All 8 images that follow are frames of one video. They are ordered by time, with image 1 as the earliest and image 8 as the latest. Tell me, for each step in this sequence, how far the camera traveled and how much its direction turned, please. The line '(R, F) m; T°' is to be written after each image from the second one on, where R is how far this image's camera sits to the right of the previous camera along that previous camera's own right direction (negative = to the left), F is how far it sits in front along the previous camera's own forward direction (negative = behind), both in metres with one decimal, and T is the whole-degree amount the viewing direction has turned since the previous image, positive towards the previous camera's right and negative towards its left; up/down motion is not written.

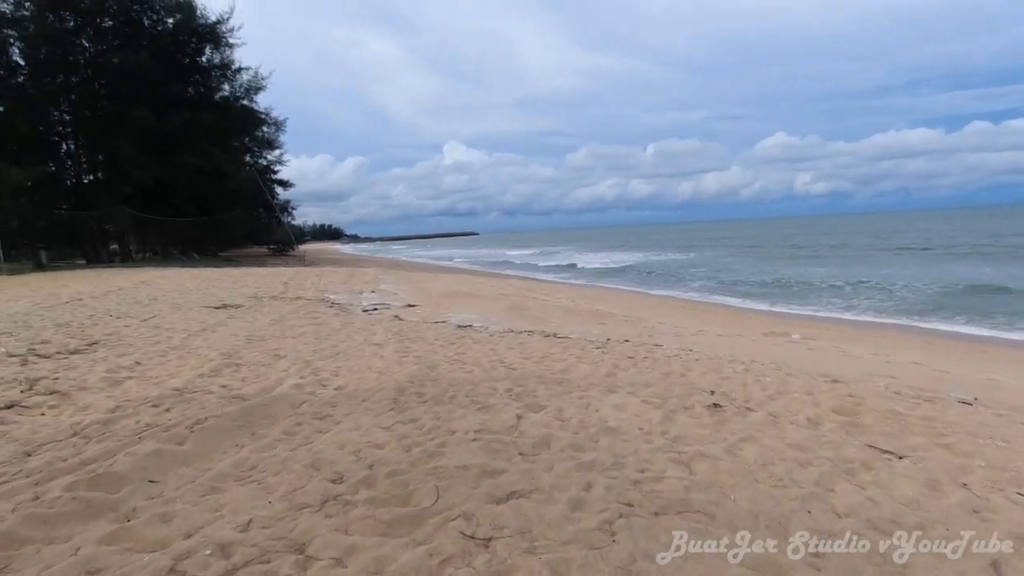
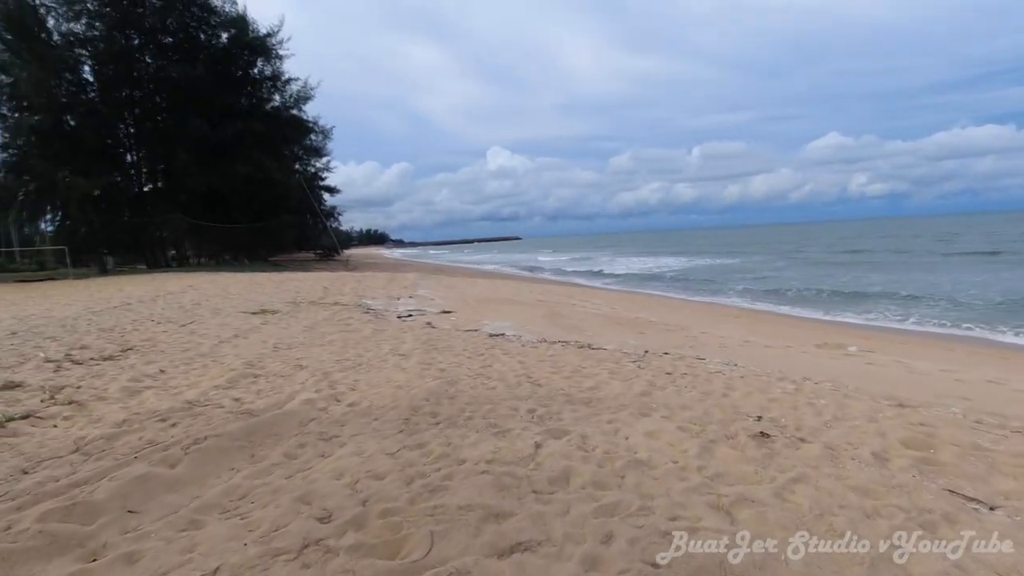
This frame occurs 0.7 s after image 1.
(+0.1, +0.3) m; -4°
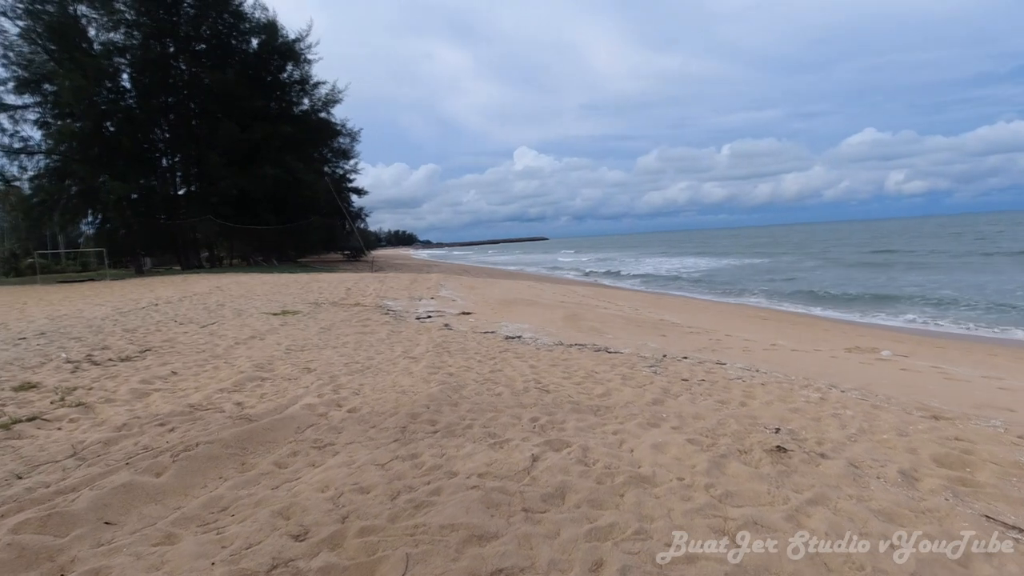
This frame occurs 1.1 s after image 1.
(+0.2, +0.2) m; -3°
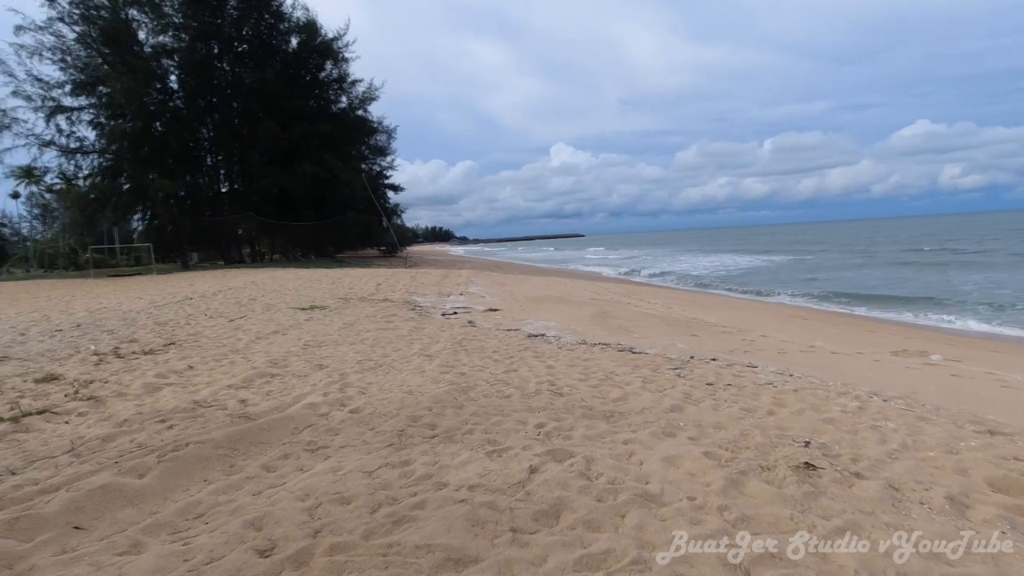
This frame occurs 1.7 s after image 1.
(+0.2, +0.2) m; -4°
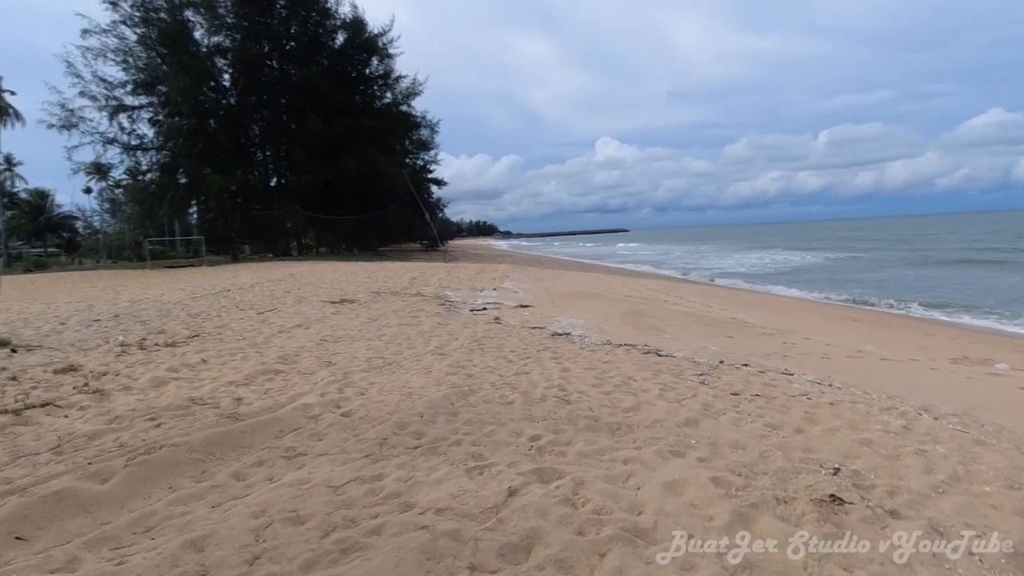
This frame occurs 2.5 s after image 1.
(+0.3, +0.3) m; -4°
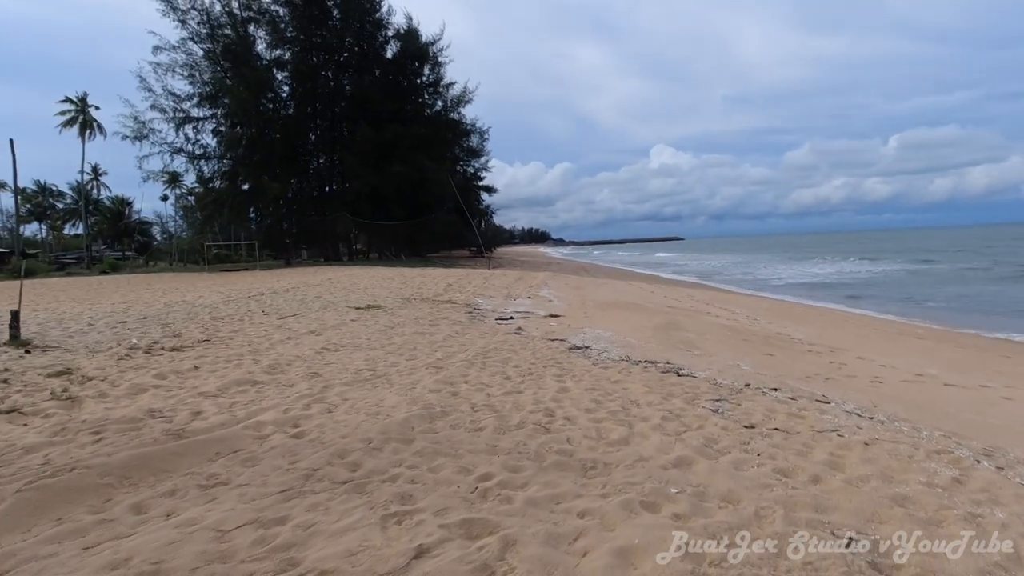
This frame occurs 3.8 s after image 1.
(+0.5, +0.5) m; -5°
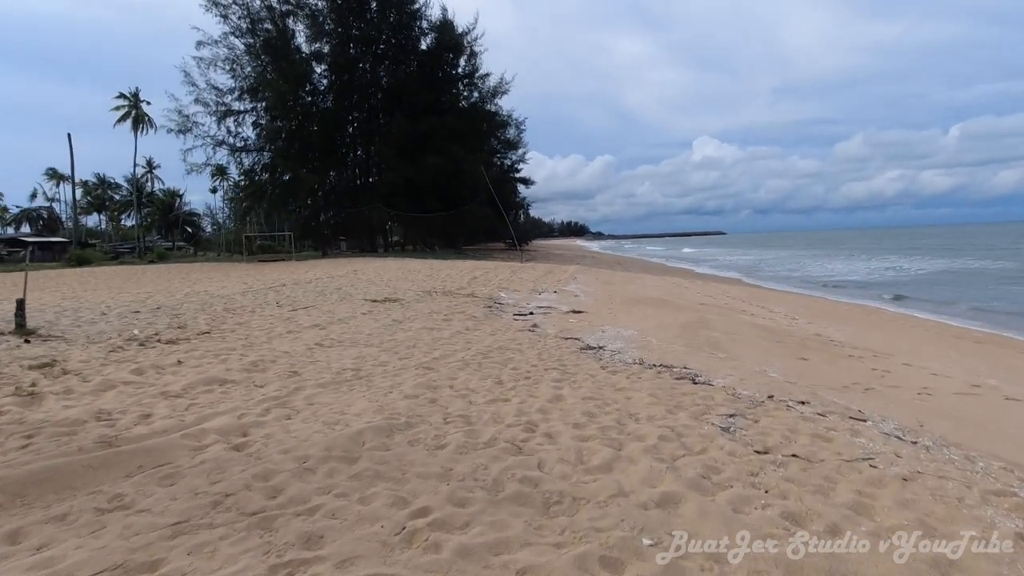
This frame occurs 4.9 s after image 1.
(+0.4, +0.5) m; -4°
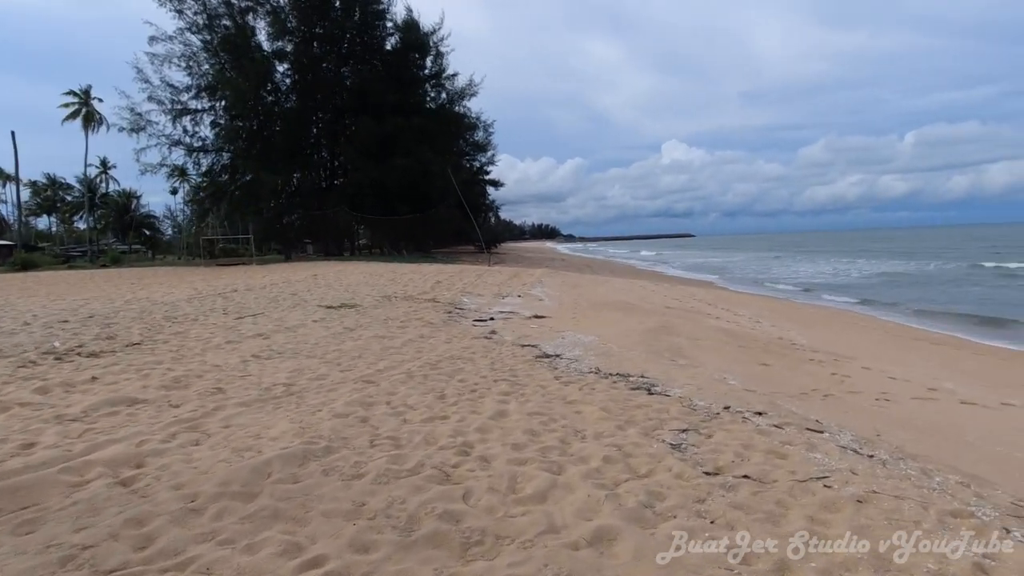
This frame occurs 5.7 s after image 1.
(+0.2, +0.3) m; +3°
